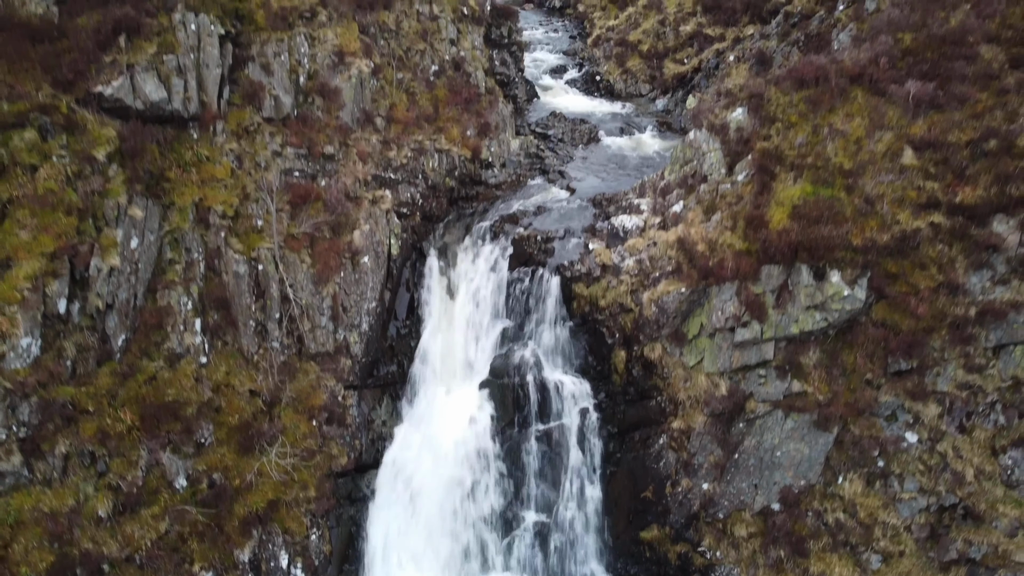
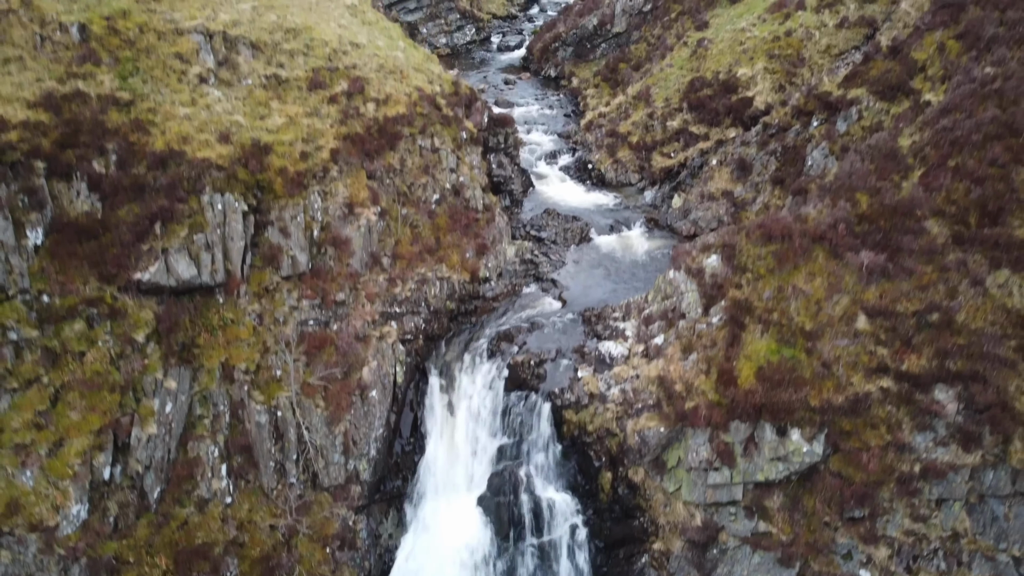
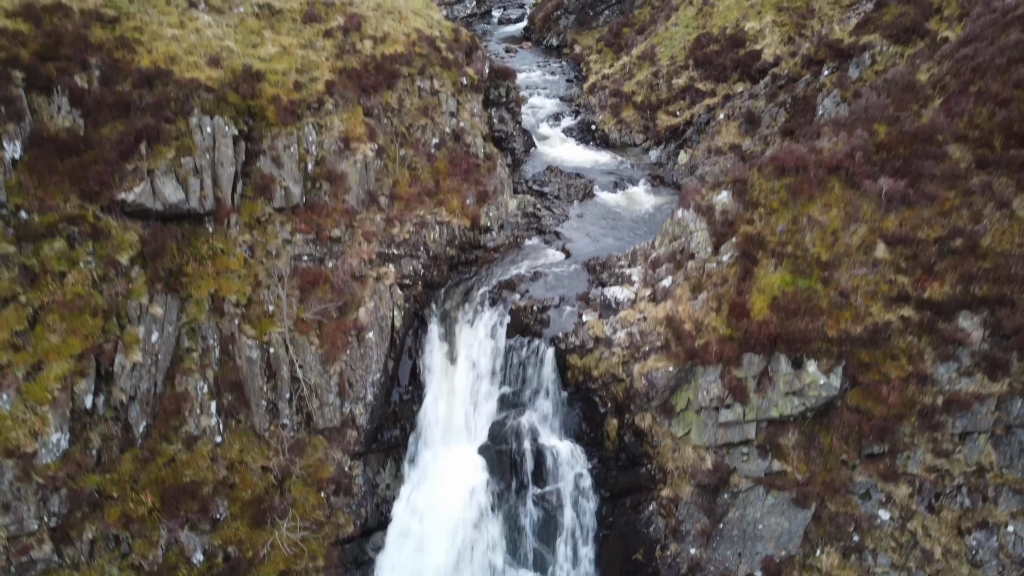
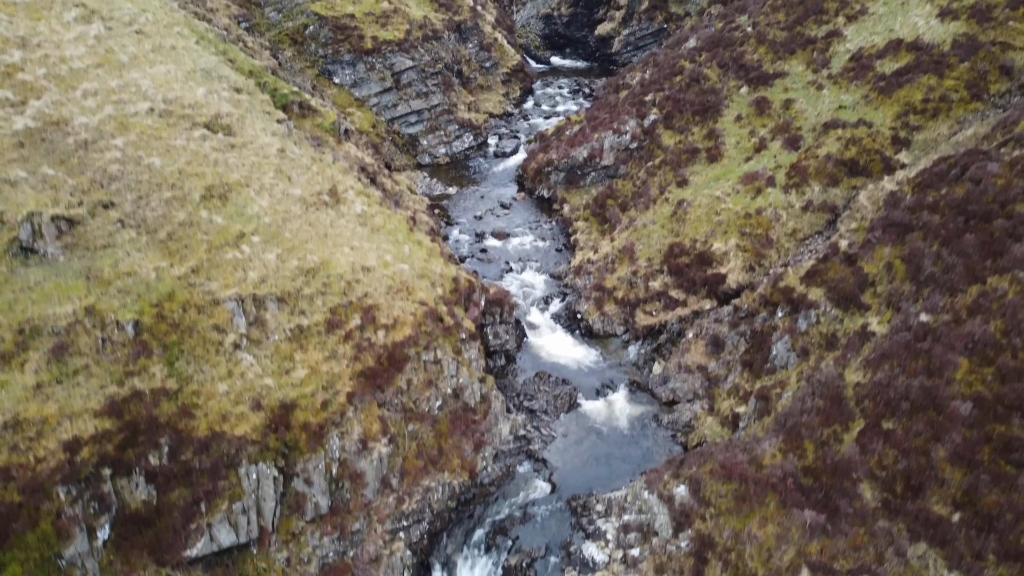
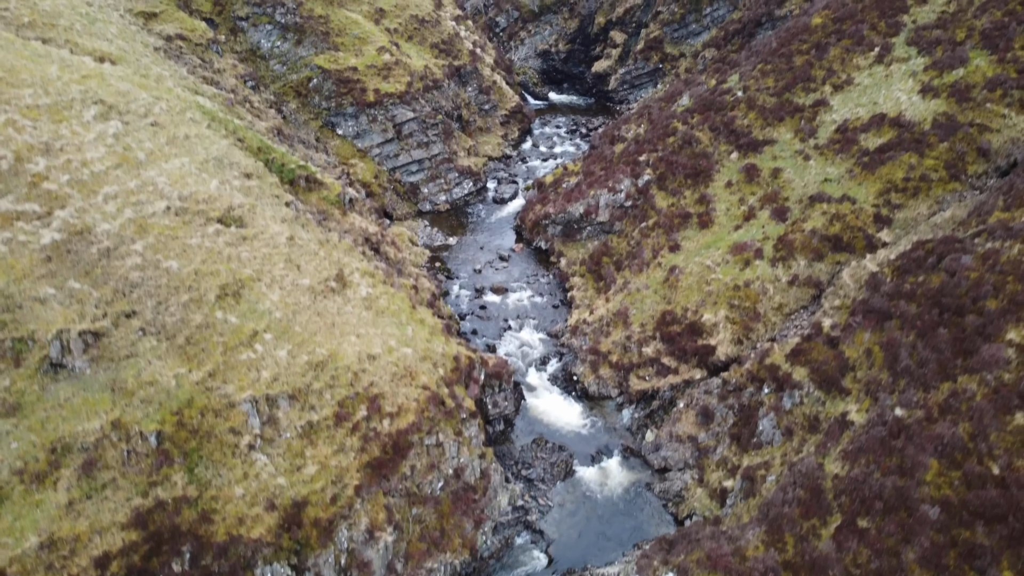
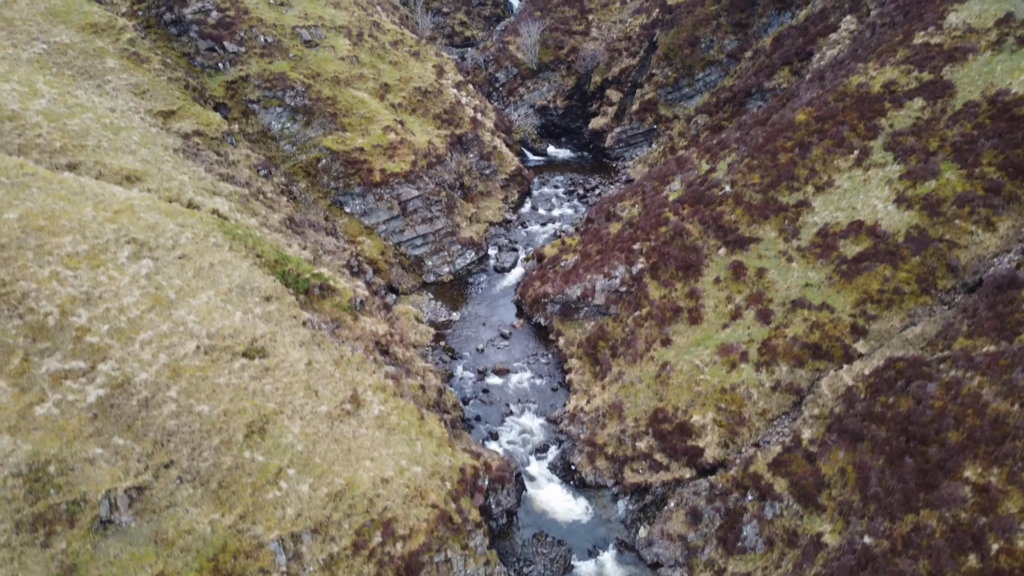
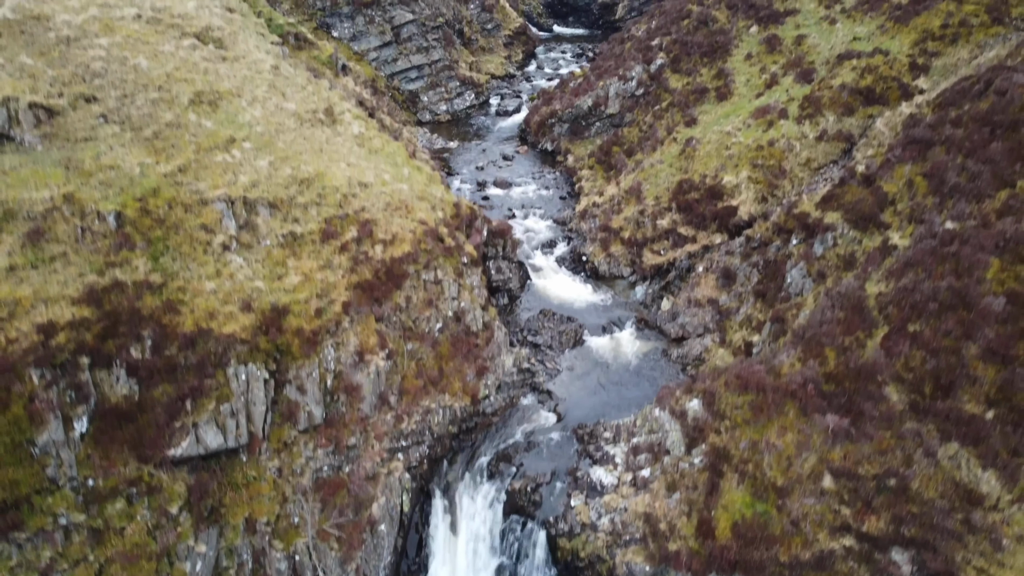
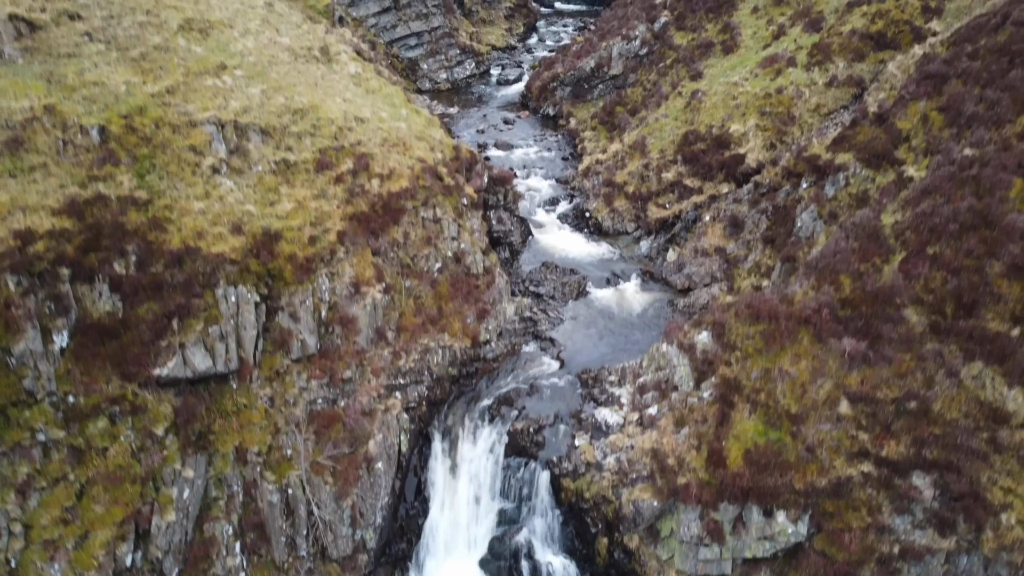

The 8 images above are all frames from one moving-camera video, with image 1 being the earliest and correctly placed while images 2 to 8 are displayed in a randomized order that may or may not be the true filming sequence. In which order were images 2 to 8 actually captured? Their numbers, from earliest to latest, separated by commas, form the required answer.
3, 2, 8, 7, 4, 5, 6
